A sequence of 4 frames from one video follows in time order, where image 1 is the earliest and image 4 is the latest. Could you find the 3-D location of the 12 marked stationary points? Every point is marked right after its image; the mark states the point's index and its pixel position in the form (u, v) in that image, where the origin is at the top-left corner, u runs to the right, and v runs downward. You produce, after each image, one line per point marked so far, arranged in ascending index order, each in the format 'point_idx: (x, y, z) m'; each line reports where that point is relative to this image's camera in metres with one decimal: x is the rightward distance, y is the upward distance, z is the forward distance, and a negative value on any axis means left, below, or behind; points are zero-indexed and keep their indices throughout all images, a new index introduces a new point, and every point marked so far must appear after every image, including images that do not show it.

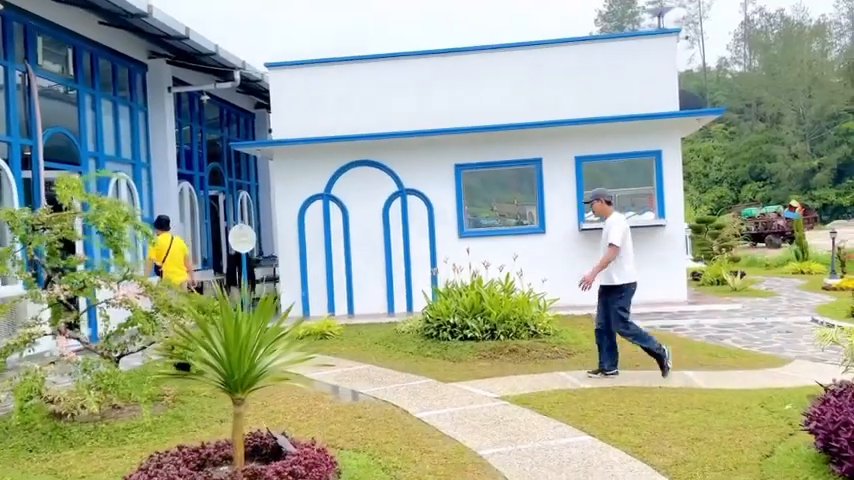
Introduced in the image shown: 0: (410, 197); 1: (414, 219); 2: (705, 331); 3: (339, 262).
0: (-0.3, +0.7, +12.3) m
1: (-0.2, +0.4, +12.3) m
2: (+3.8, -1.3, +9.9) m
3: (-1.5, -0.4, +12.4) m
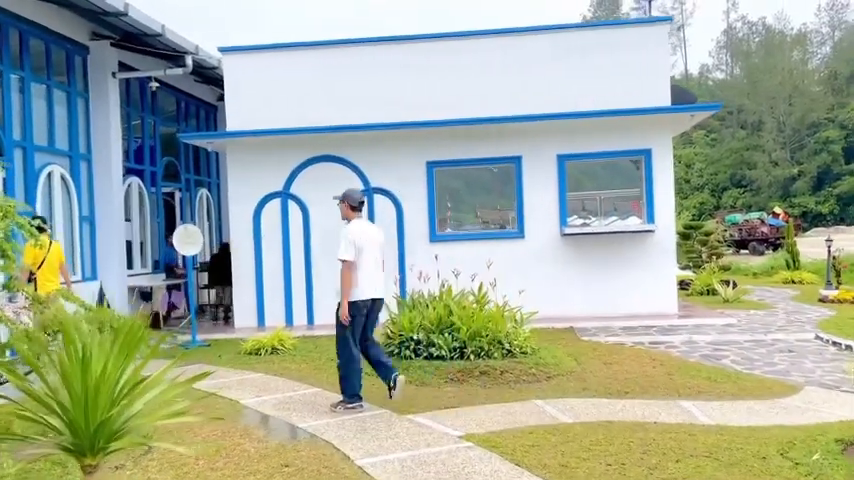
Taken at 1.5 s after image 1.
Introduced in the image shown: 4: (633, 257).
0: (-0.8, +0.7, +11.2) m
1: (-0.7, +0.3, +11.2) m
2: (+3.4, -1.4, +8.8) m
3: (-2.0, -0.4, +11.2) m
4: (+3.2, -0.3, +11.0) m
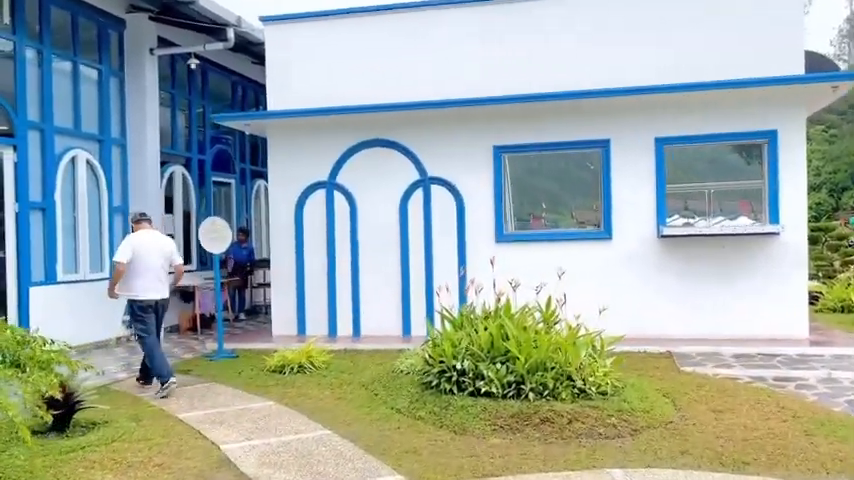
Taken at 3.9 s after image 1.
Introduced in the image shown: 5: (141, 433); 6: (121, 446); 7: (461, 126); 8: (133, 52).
0: (+0.1, +0.7, +9.5) m
1: (+0.2, +0.3, +9.5) m
2: (+3.9, -1.4, +6.6) m
3: (-1.2, -0.4, +9.7) m
4: (+4.0, -0.3, +8.7) m
5: (-2.2, -1.5, +5.5) m
6: (-2.2, -1.5, +5.1) m
7: (+0.4, +1.5, +9.4) m
8: (-4.4, +2.9, +10.8) m
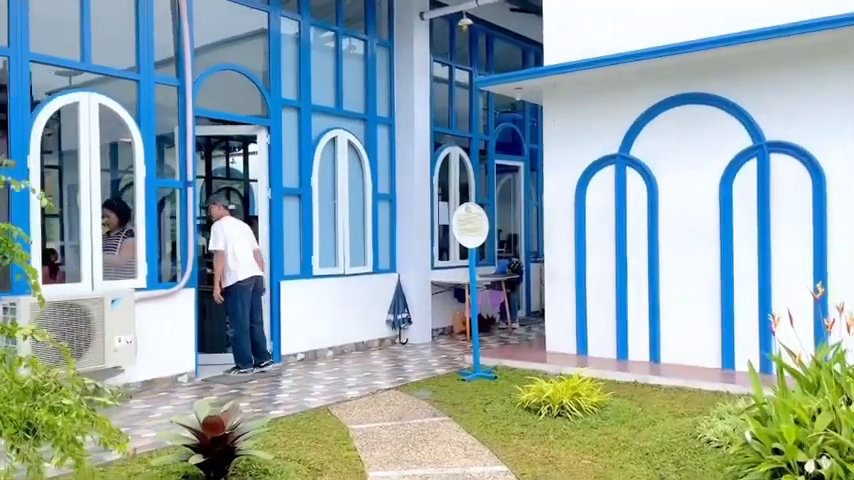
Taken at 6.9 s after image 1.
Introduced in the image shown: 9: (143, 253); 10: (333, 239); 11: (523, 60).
0: (+3.2, +0.7, +6.5) m
1: (+3.2, +0.4, +6.5) m
2: (+5.3, -1.4, +2.3) m
3: (+2.1, -0.3, +7.2) m
4: (+6.3, -0.3, +4.1) m
5: (-0.7, -1.4, +3.9) m
6: (-0.8, -1.4, +3.6) m
7: (+3.4, +1.5, +6.2) m
8: (-0.3, +3.0, +9.6) m
9: (-2.7, -0.1, +6.8) m
10: (-1.2, 0.0, +8.8) m
11: (+1.7, +3.1, +12.3) m
